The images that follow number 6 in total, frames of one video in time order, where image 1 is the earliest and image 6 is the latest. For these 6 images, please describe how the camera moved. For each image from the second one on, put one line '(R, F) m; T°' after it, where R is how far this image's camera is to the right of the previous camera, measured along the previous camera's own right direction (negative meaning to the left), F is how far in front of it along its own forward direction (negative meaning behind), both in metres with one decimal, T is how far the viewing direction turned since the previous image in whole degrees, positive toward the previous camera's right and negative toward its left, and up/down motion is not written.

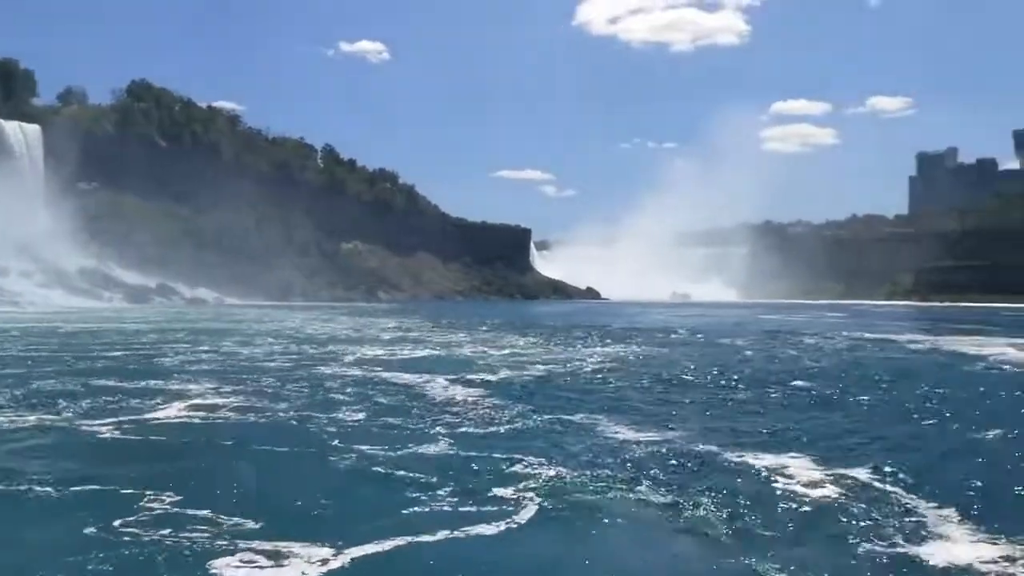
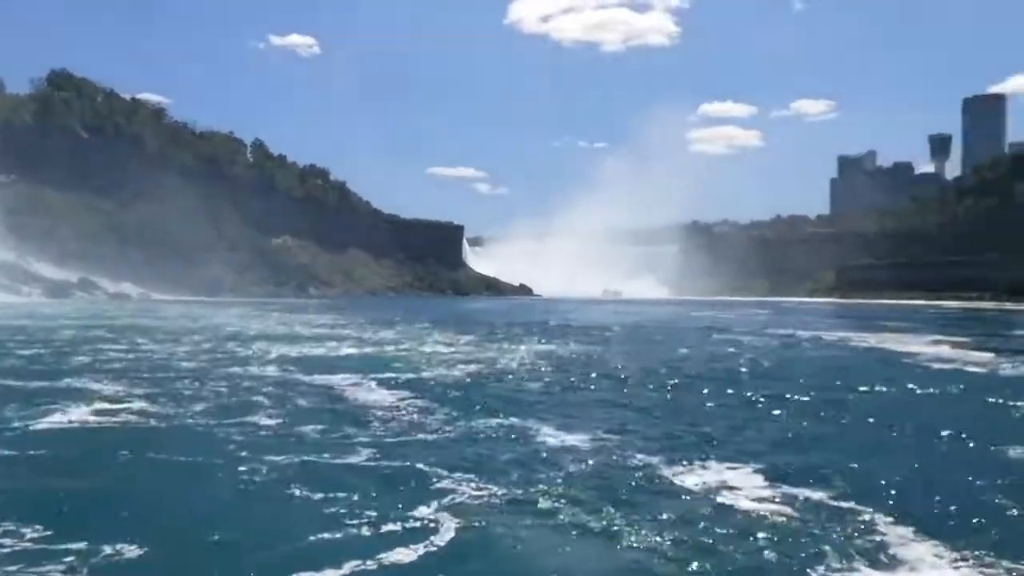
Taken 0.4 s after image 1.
(0.0, -0.1) m; +4°
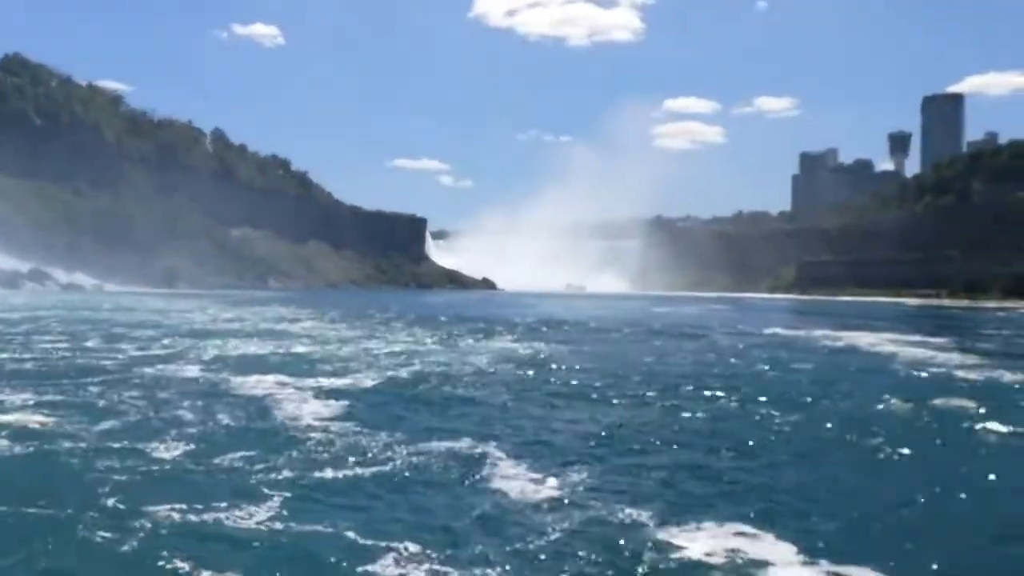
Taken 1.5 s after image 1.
(0.0, +0.5) m; +2°
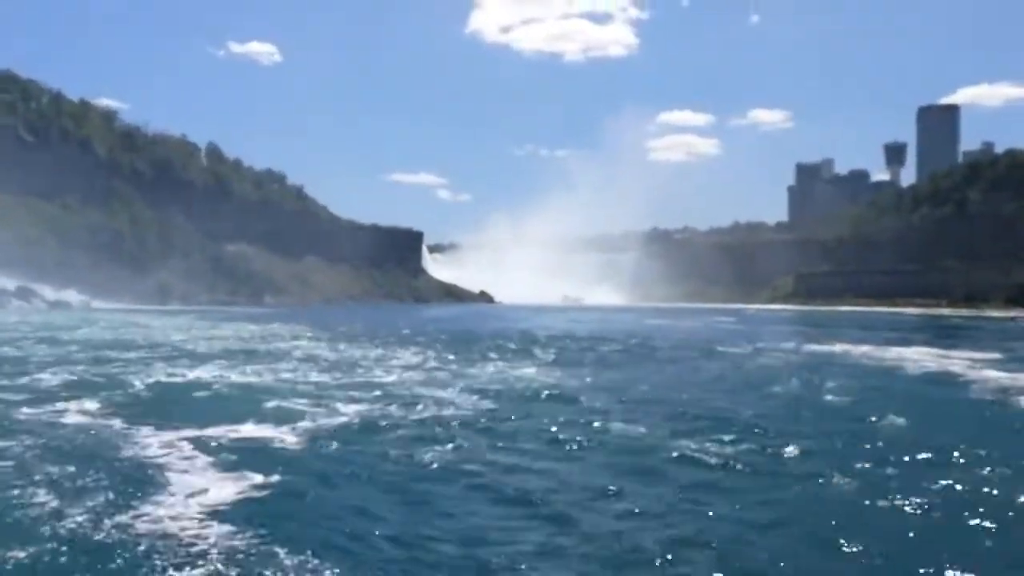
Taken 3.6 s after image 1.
(0.0, +0.7) m; 0°
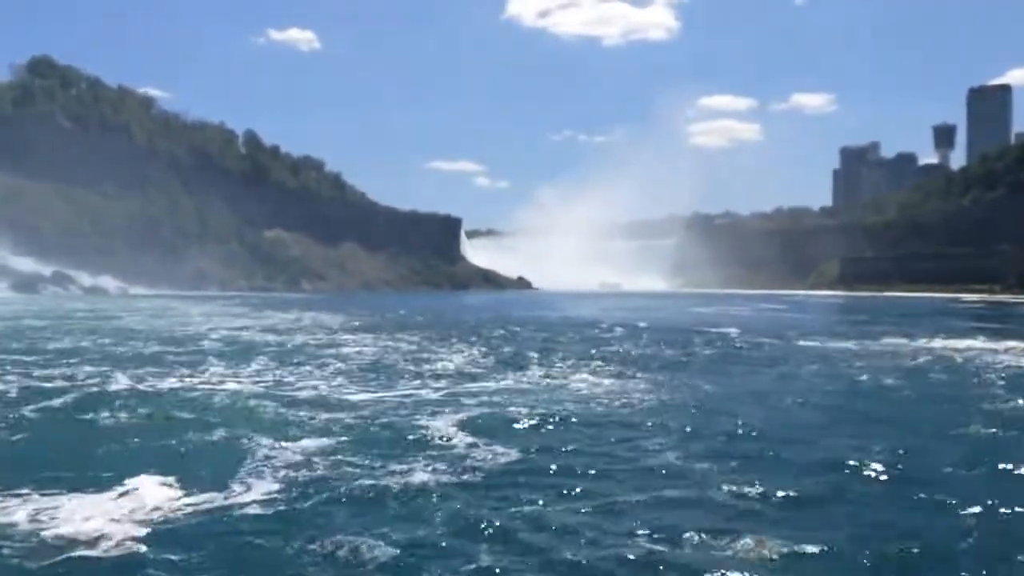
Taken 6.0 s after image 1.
(-0.1, +1.1) m; -2°
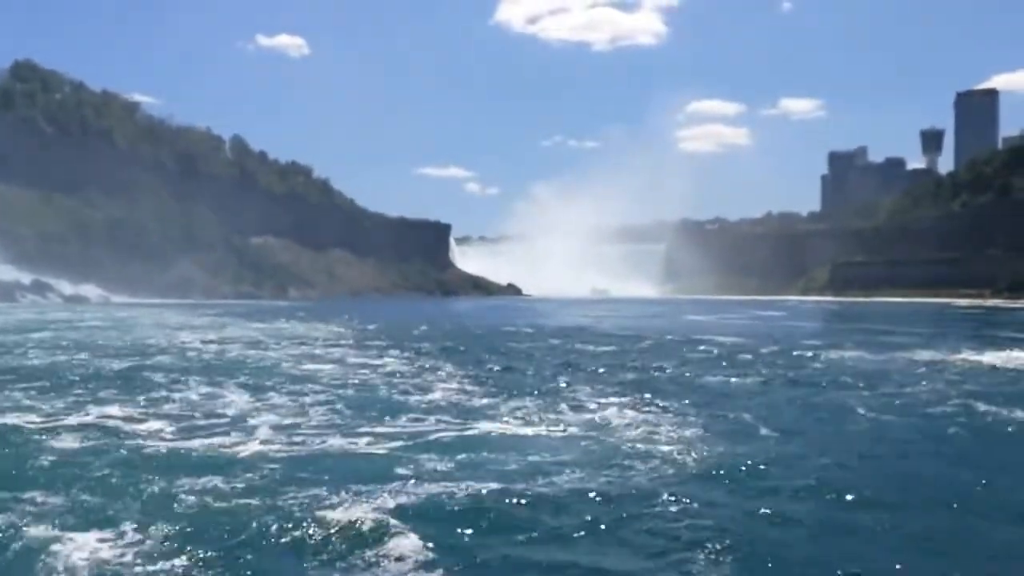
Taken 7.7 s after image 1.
(0.0, +0.6) m; +1°
